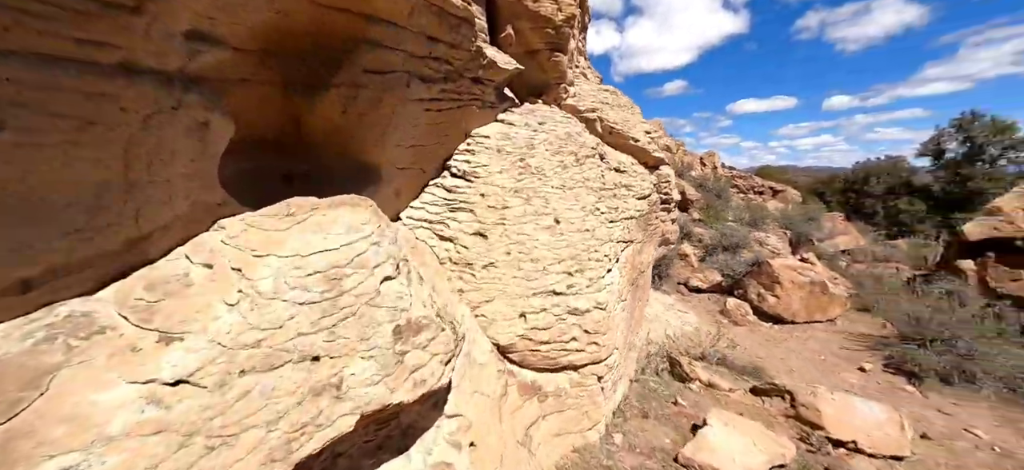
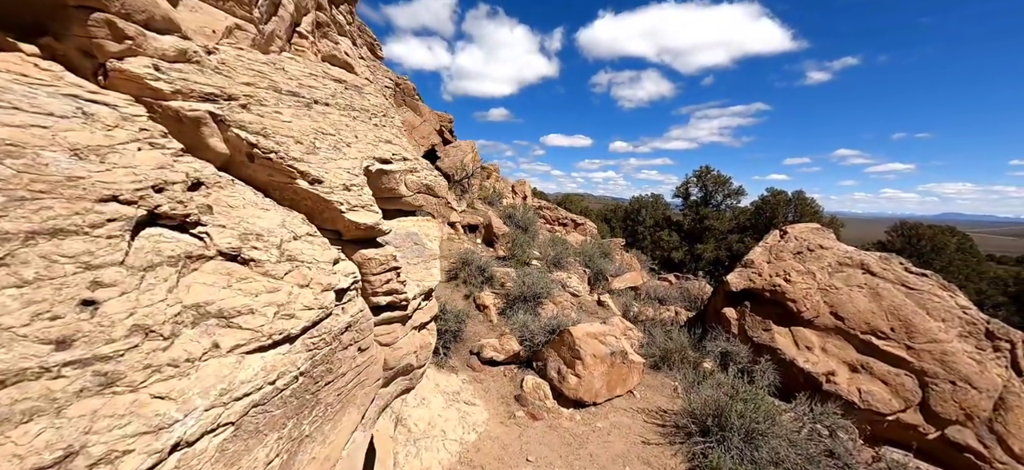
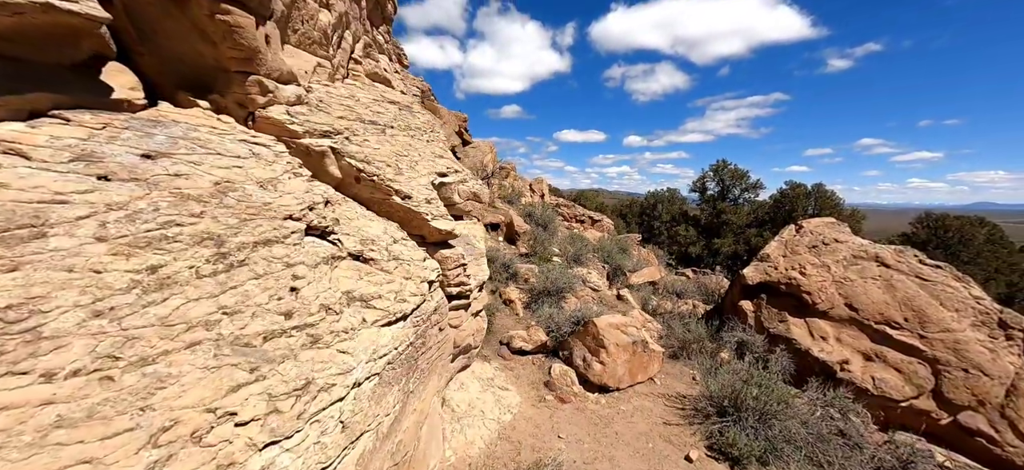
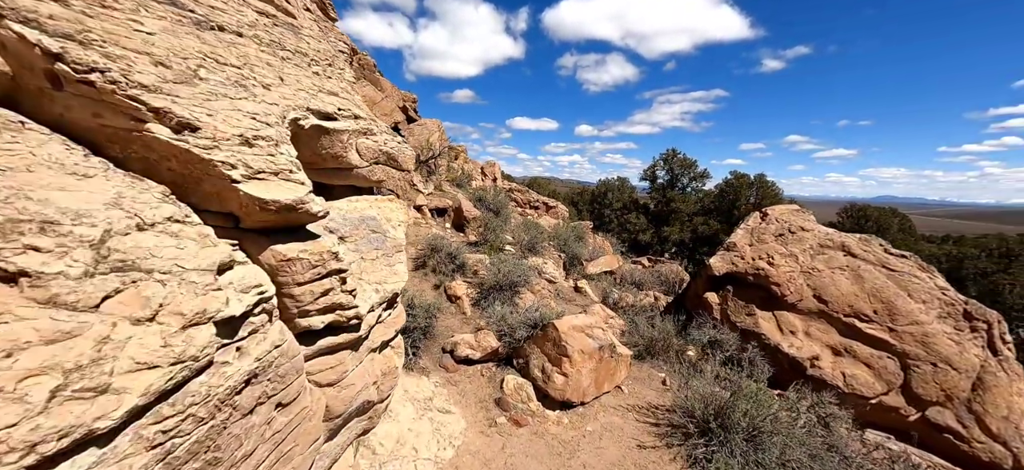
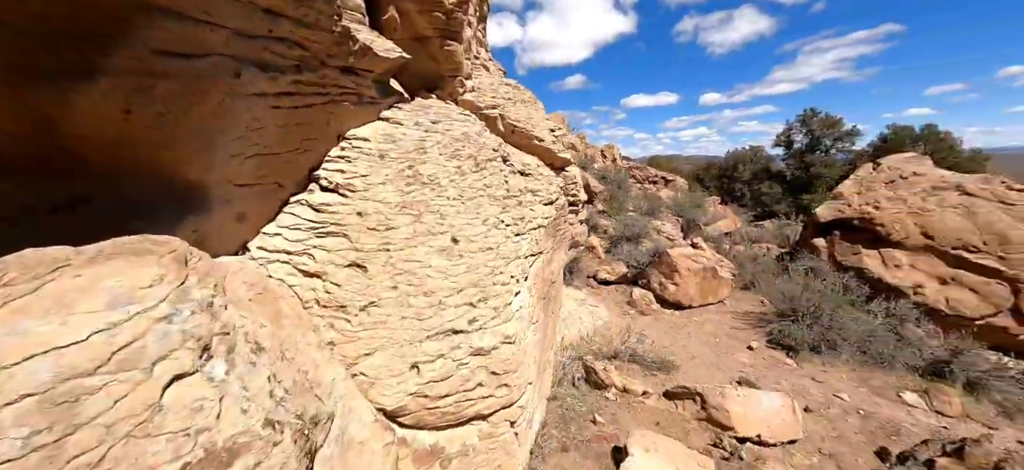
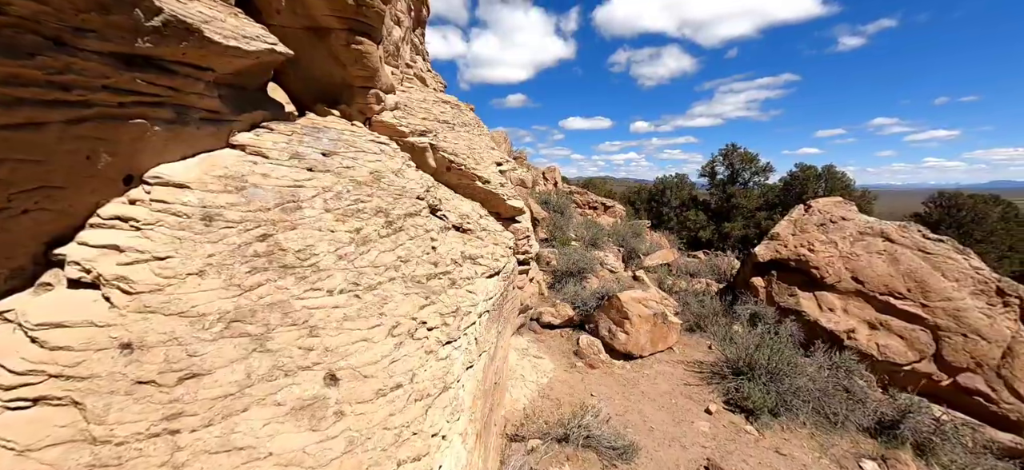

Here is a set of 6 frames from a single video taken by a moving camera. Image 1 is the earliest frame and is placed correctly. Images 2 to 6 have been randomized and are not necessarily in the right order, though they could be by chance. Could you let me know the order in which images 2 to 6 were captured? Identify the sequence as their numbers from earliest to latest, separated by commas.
5, 6, 3, 2, 4
